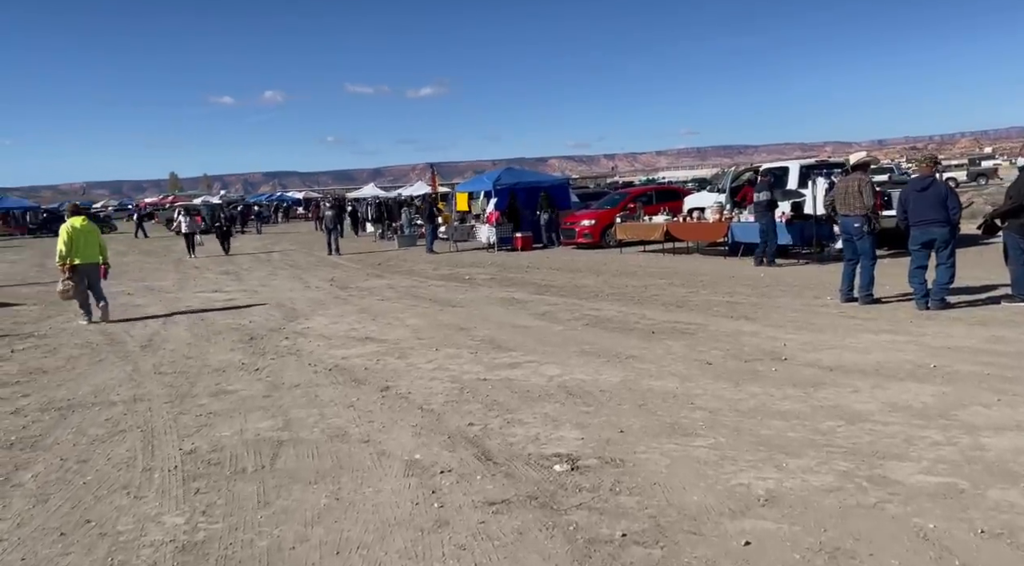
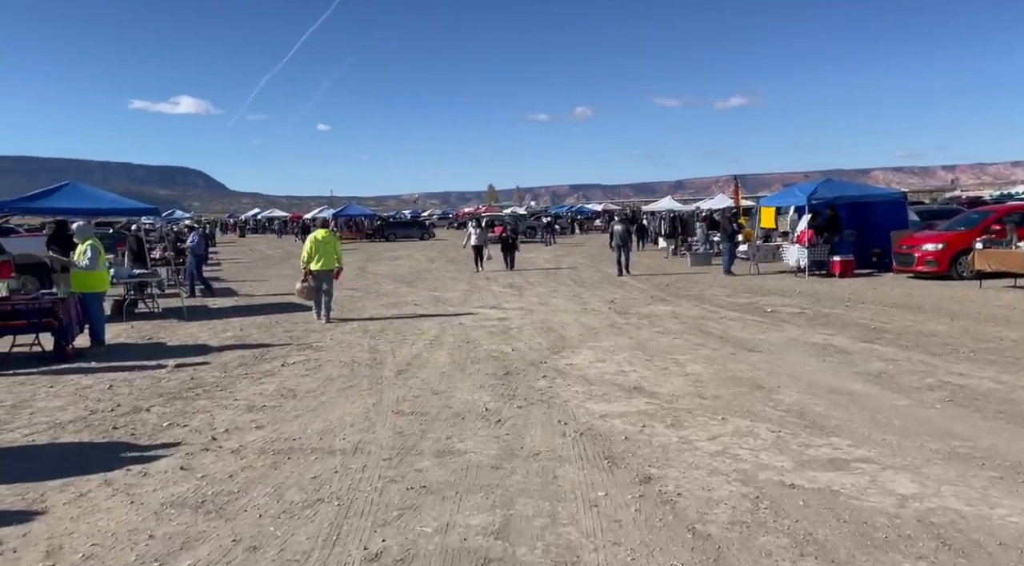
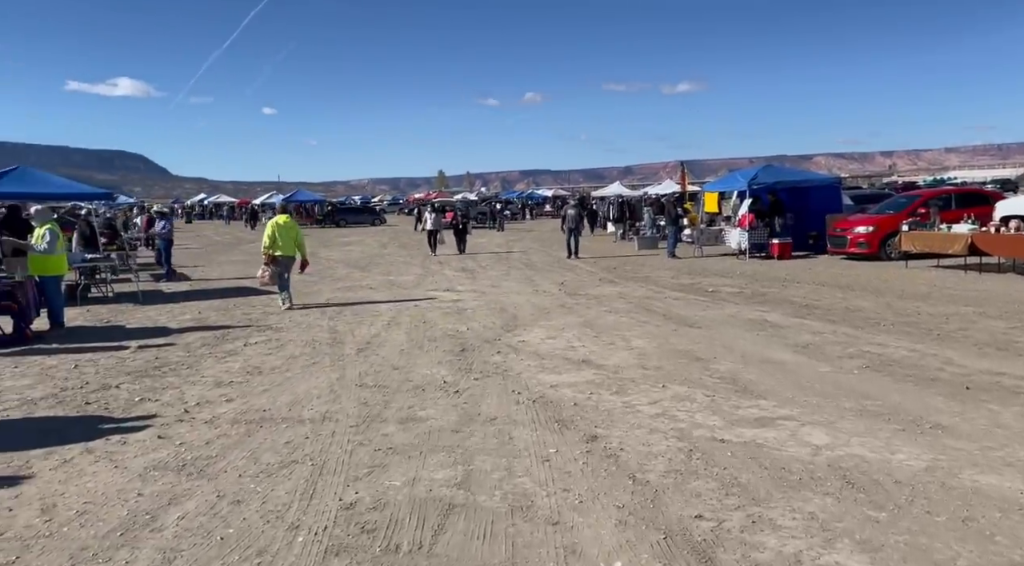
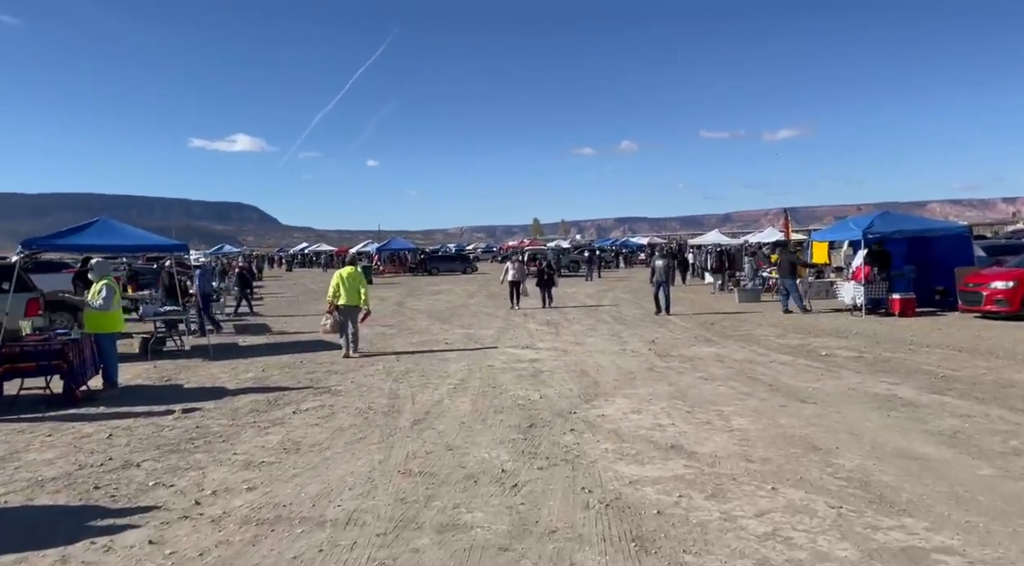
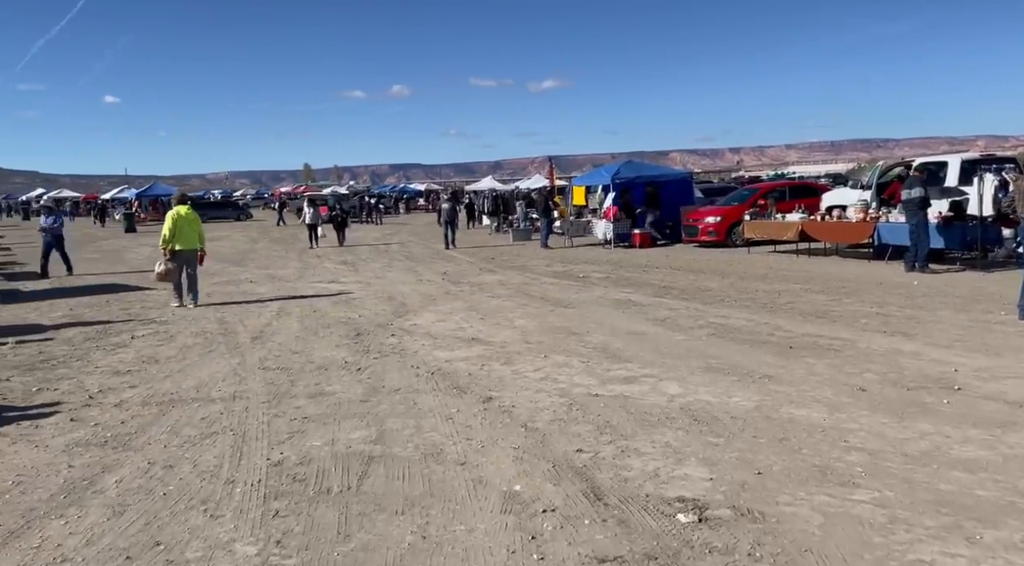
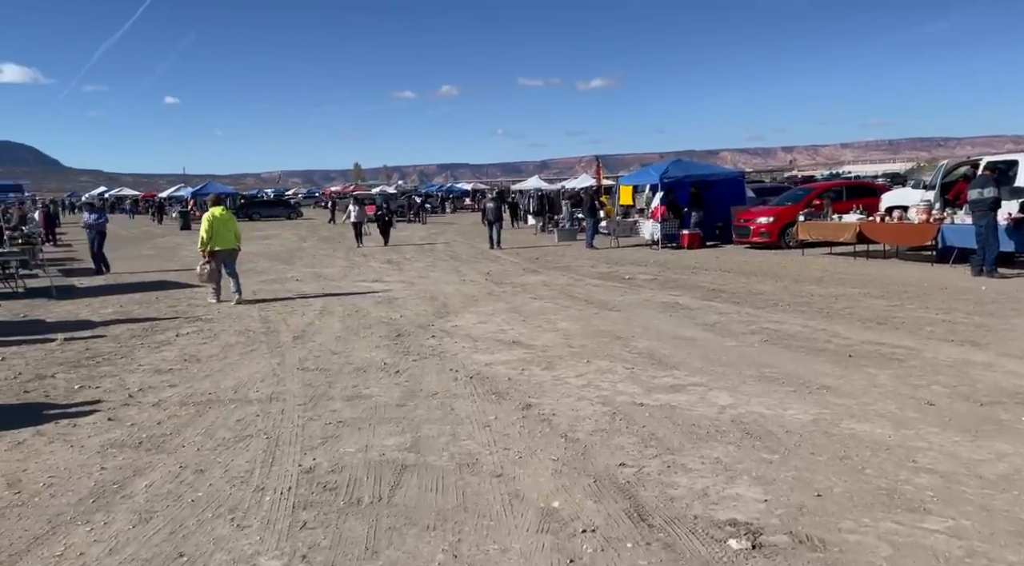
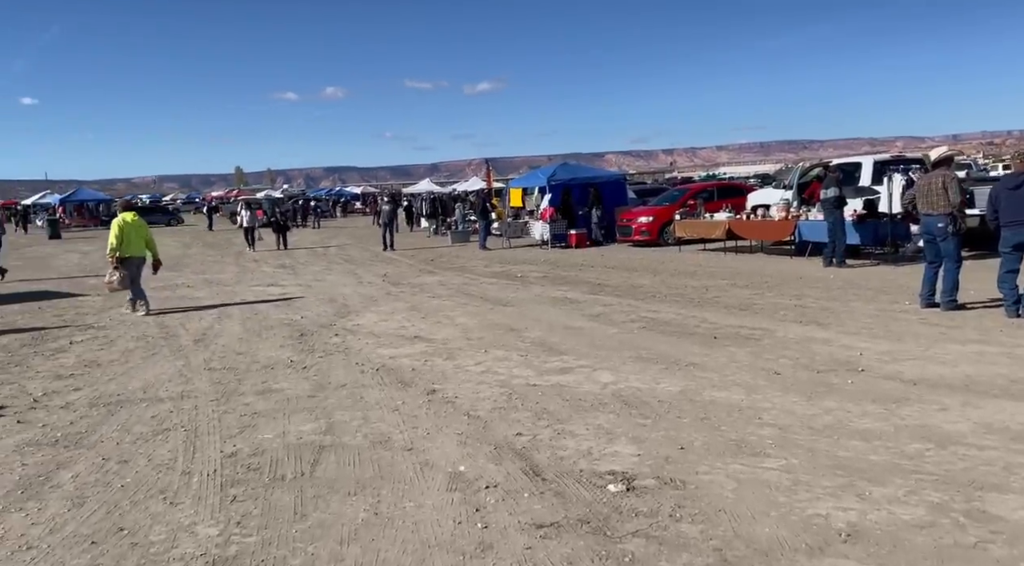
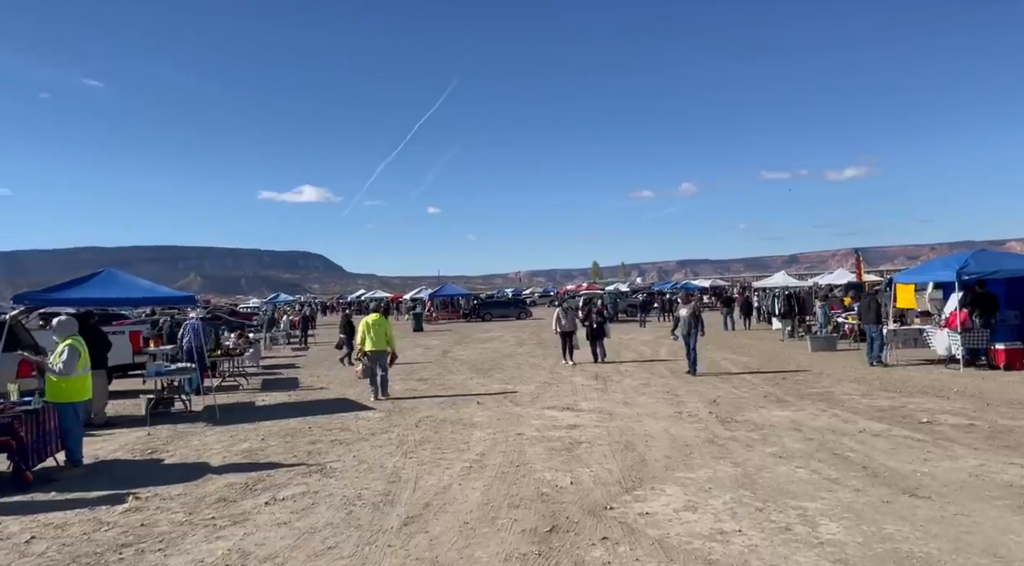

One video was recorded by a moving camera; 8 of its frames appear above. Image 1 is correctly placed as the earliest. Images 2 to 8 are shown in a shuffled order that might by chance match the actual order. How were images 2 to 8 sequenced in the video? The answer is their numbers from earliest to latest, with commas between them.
7, 5, 6, 3, 2, 4, 8
